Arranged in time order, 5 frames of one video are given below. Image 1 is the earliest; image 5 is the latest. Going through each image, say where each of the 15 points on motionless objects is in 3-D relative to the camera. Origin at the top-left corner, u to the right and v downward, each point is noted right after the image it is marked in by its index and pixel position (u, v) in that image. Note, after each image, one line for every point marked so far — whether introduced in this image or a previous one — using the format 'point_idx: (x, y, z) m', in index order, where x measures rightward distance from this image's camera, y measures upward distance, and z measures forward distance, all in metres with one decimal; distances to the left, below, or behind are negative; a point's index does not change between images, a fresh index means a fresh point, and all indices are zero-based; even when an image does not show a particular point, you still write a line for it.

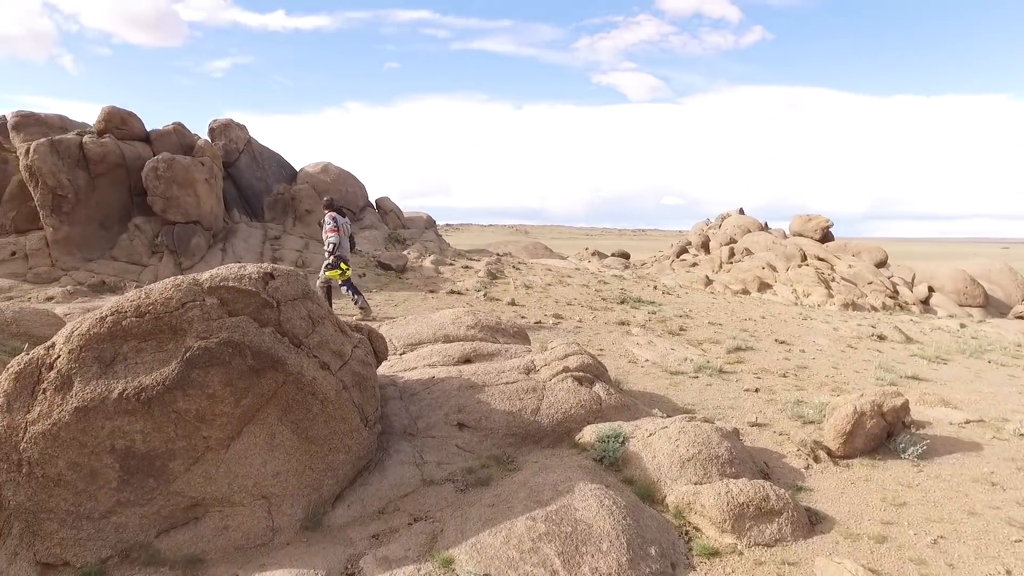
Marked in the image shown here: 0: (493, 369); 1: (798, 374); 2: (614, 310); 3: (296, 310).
0: (-0.2, -0.8, +7.0) m
1: (+4.1, -1.2, +10.5) m
2: (+2.2, -0.5, +16.1) m
3: (-1.4, -0.2, +4.8) m
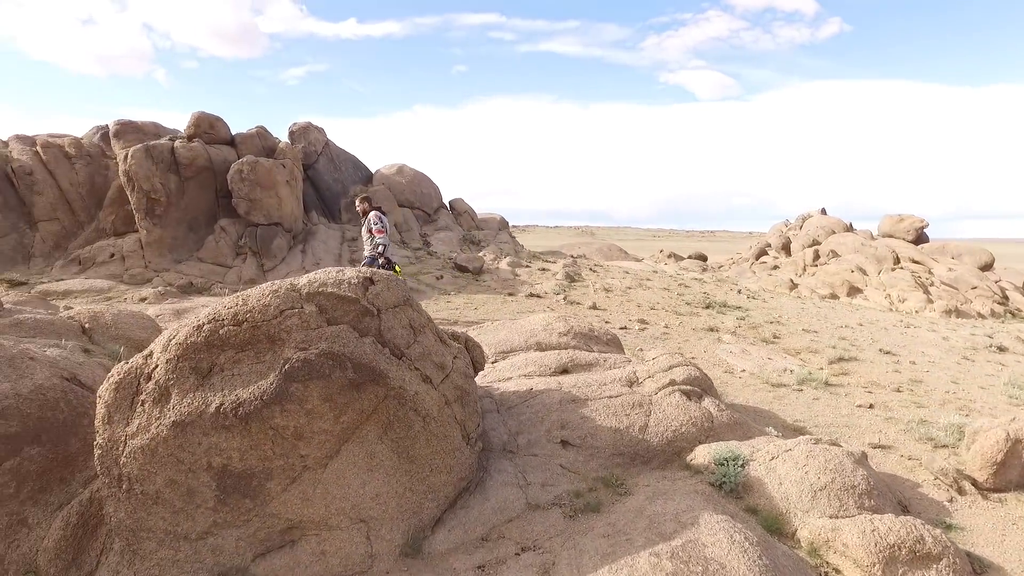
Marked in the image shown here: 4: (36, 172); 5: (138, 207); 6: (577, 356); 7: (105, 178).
0: (+0.7, -0.9, +6.5) m
1: (+5.4, -1.3, +9.6) m
2: (+4.0, -0.6, +15.4) m
3: (-0.7, -0.2, +4.4) m
4: (-9.1, +2.2, +14.0) m
5: (-7.0, +1.5, +13.6) m
6: (+0.7, -0.7, +7.1) m
7: (-8.2, +2.2, +14.6) m
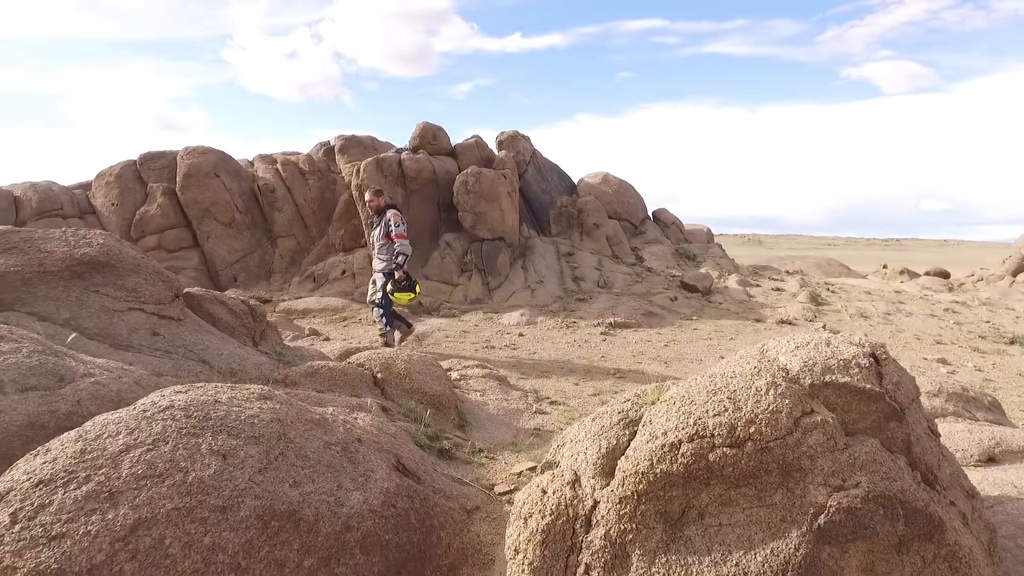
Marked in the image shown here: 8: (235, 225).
0: (+3.4, -1.2, +4.5) m
1: (+8.6, -1.8, +6.4) m
2: (+8.5, -1.1, +12.4) m
3: (+1.6, -0.5, +2.7) m
4: (-4.5, +1.9, +13.9) m
5: (-2.6, +1.2, +13.1) m
6: (+3.4, -1.0, +5.1) m
7: (-3.5, +1.9, +14.4) m
8: (-5.1, +1.2, +13.3) m
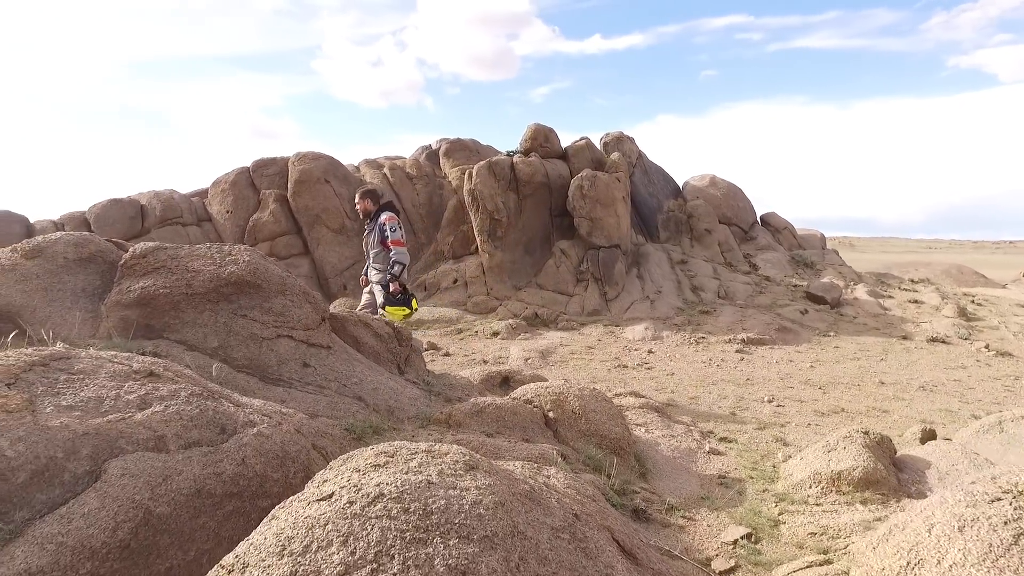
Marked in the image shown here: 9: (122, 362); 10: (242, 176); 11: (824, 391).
0: (+4.5, -1.4, +3.3) m
1: (+9.8, -2.0, +4.7) m
2: (+10.4, -1.4, +10.6) m
3: (+2.4, -0.7, +1.8) m
4: (-2.4, +1.8, +13.6) m
5: (-0.6, +1.0, +12.5) m
6: (+4.6, -1.2, +3.9) m
7: (-1.3, +1.7, +13.9) m
8: (-3.0, +1.0, +13.0) m
9: (-1.6, -0.3, +3.0) m
10: (-5.0, +2.1, +13.3) m
11: (+3.5, -1.2, +8.0) m
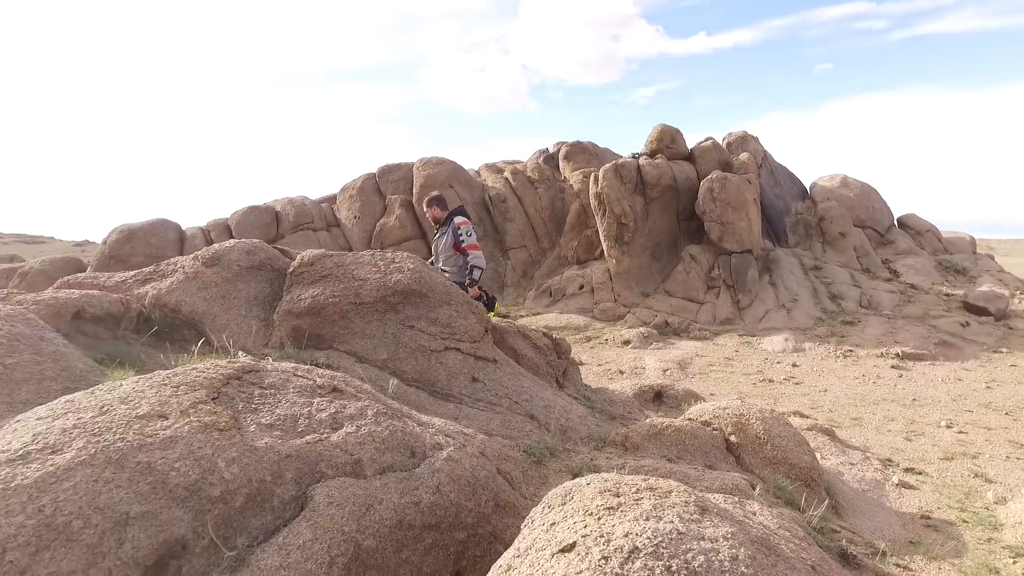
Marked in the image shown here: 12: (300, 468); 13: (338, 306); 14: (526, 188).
0: (+5.2, -1.5, +2.3) m
1: (+10.7, -2.2, +2.9) m
2: (+12.1, -1.5, +8.8) m
3: (+3.0, -0.7, +1.1) m
4: (-0.1, +1.7, +13.5) m
5: (+1.6, +0.9, +12.1) m
6: (+5.4, -1.3, +2.9) m
7: (+1.0, +1.6, +13.6) m
8: (-0.8, +0.9, +13.0) m
9: (-0.8, -0.4, +2.9) m
10: (-2.7, +2.0, +13.6) m
11: (+4.9, -1.3, +7.1) m
12: (-0.7, -0.6, +2.2) m
13: (-0.9, -0.1, +3.7) m
14: (+0.3, +1.9, +13.5) m
